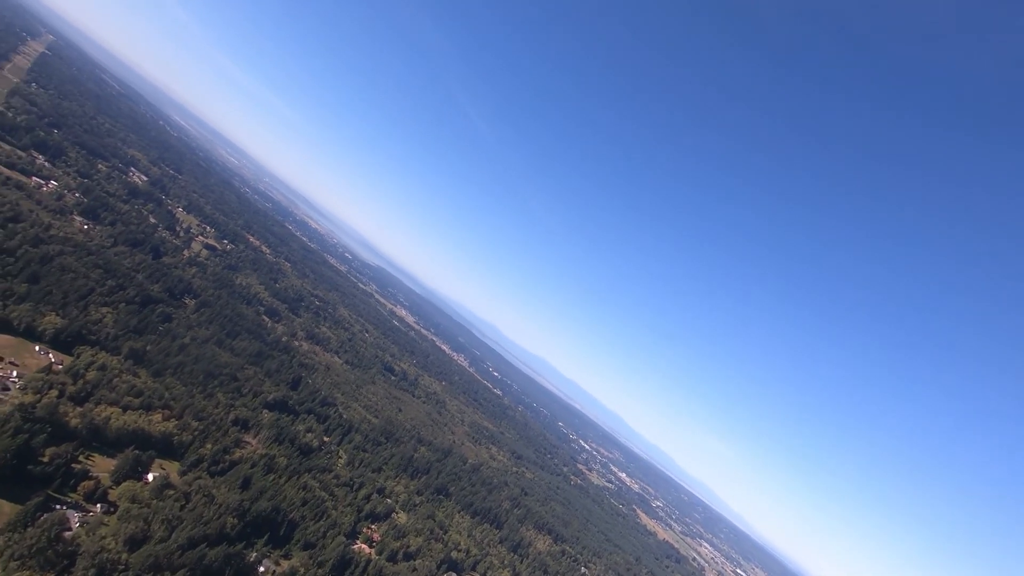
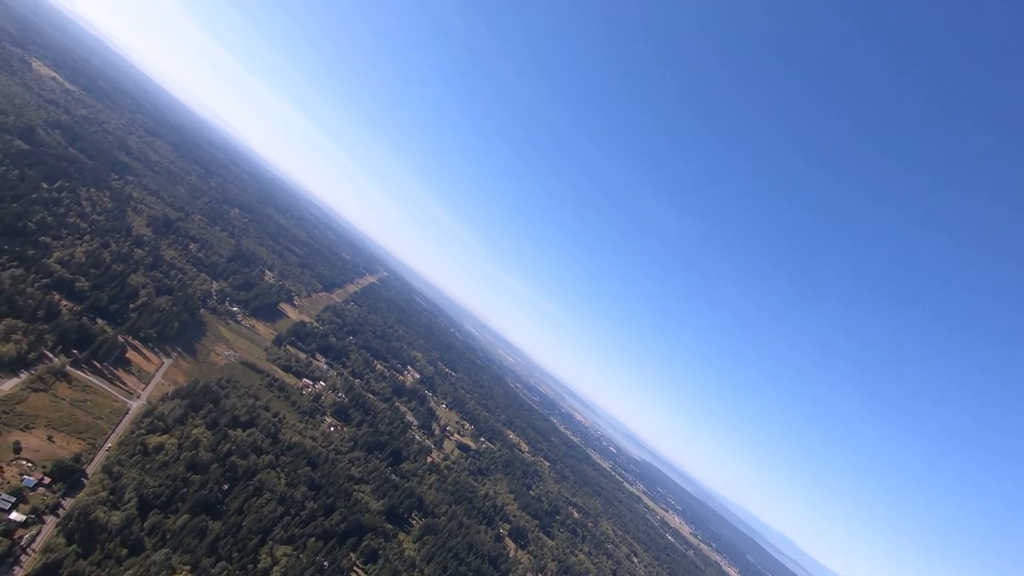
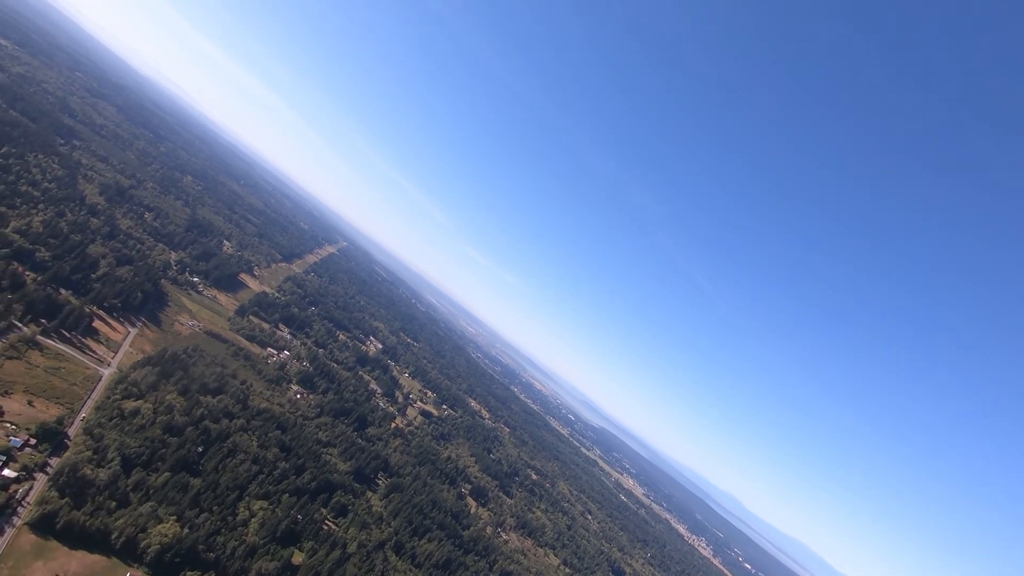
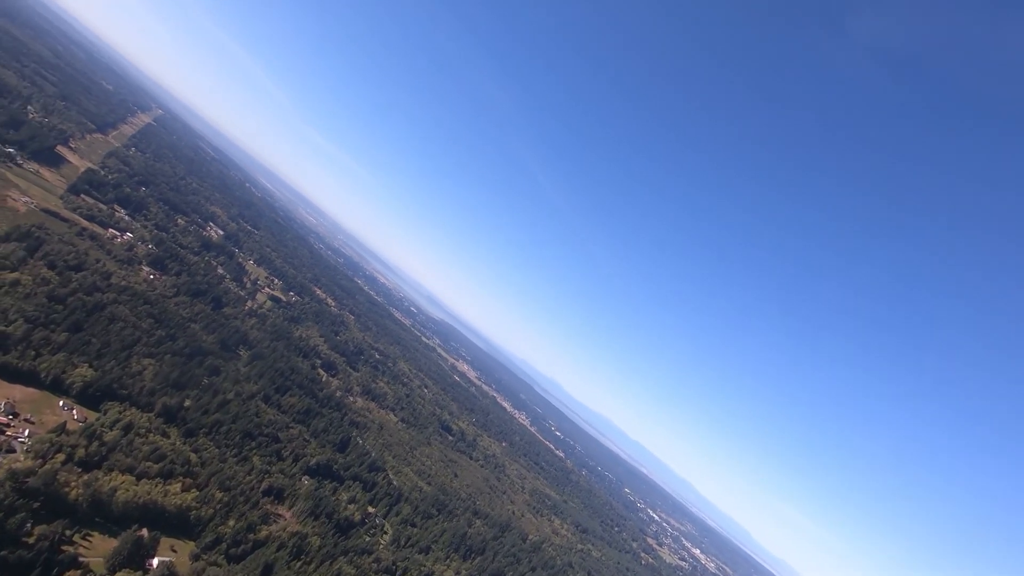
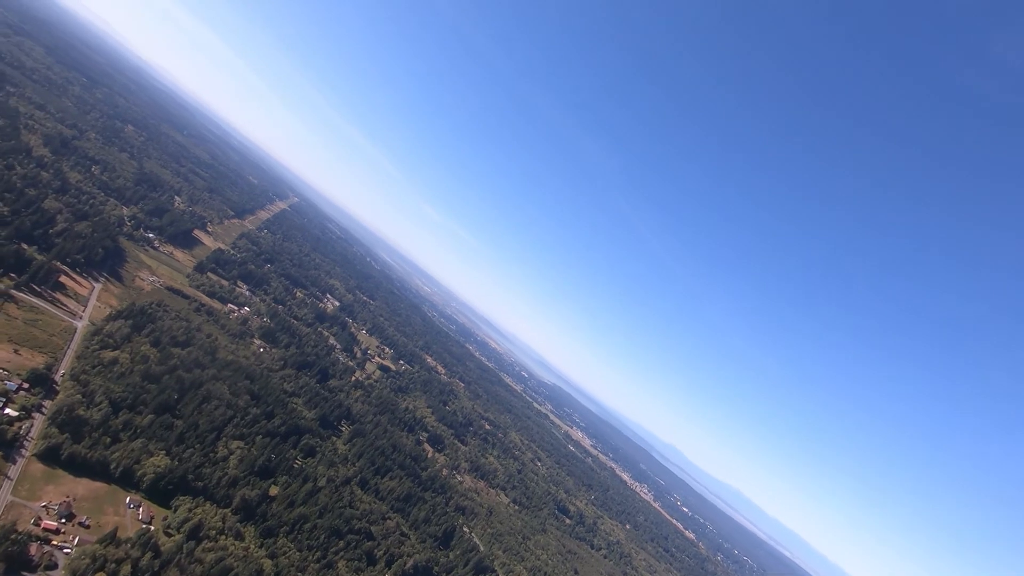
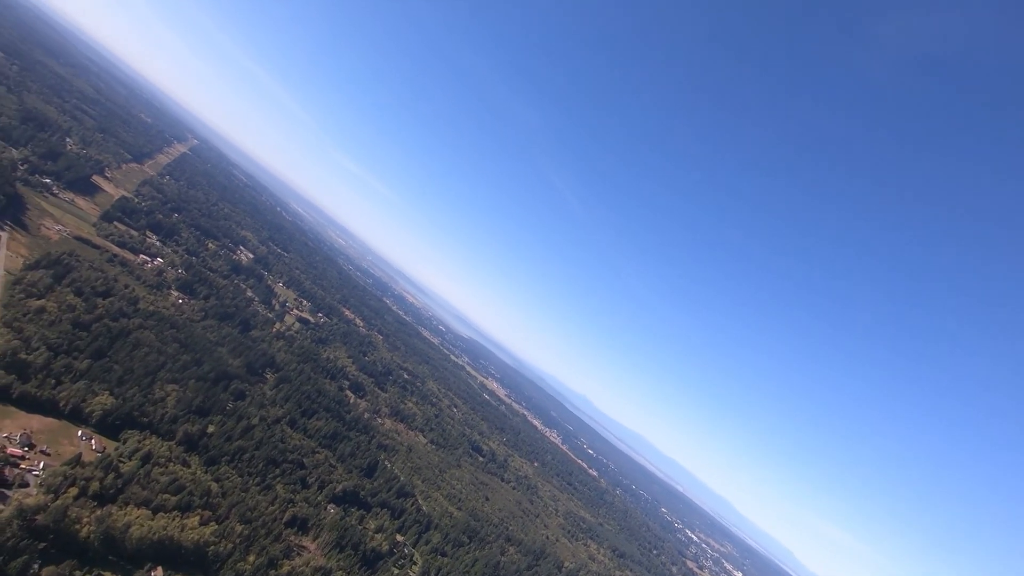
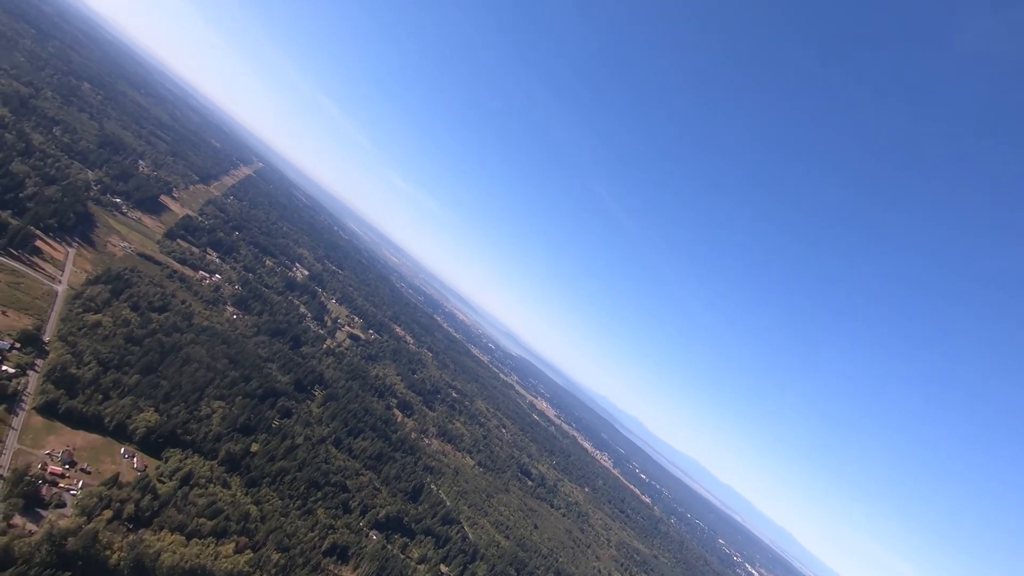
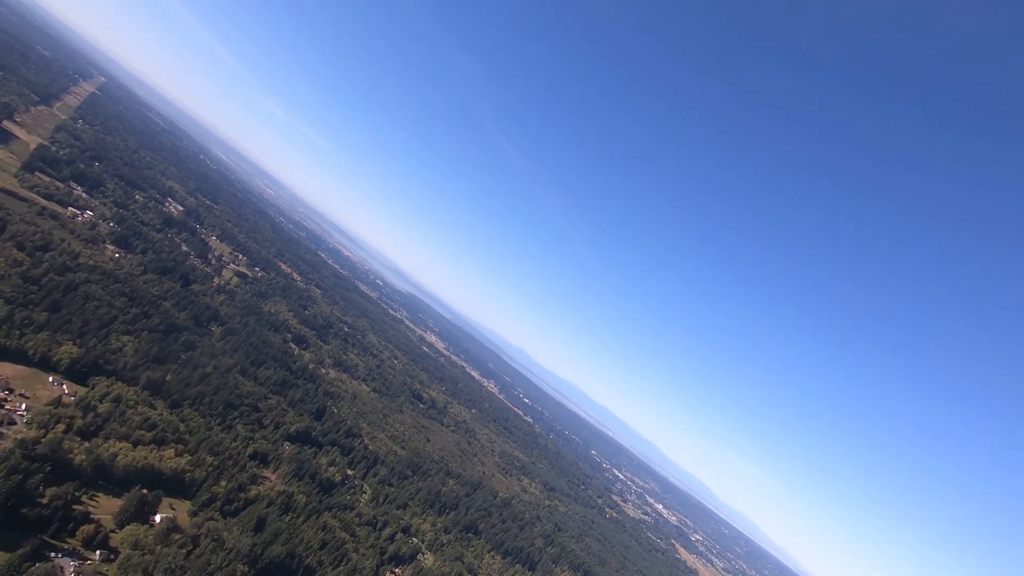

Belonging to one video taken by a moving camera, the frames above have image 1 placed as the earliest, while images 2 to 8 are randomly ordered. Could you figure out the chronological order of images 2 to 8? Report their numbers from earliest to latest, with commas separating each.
8, 4, 6, 7, 5, 3, 2
